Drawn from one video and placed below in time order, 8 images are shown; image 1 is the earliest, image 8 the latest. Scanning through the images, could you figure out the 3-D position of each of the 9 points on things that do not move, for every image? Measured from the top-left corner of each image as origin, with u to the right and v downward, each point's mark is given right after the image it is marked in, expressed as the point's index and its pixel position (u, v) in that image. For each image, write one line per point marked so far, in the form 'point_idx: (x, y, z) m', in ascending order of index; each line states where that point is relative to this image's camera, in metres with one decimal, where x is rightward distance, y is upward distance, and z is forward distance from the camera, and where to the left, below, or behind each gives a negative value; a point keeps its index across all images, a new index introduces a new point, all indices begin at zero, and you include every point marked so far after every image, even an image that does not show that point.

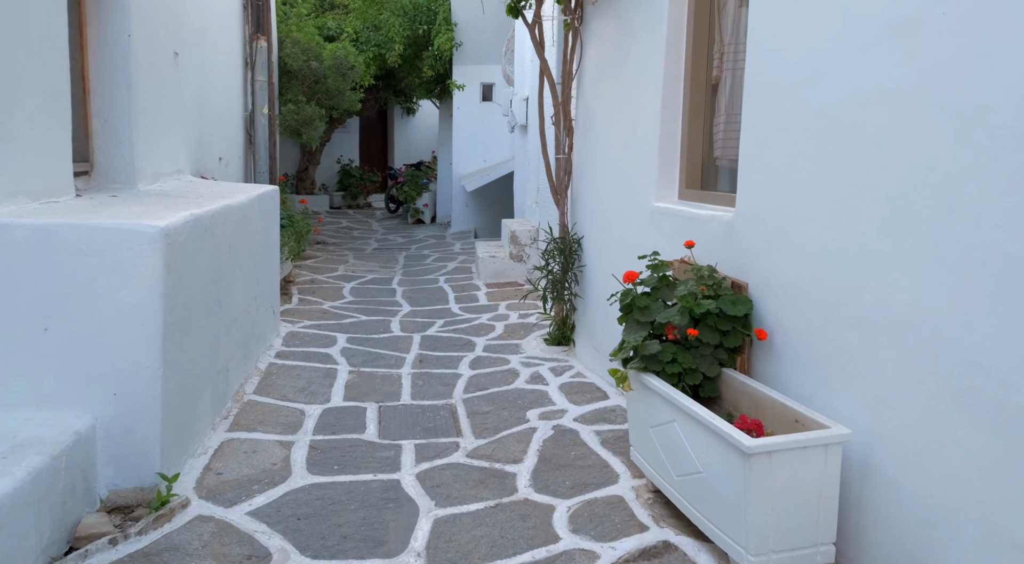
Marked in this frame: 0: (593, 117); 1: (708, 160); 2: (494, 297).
0: (+0.6, +1.1, +5.8) m
1: (+1.0, +0.6, +4.5) m
2: (-0.2, -0.2, +8.6) m
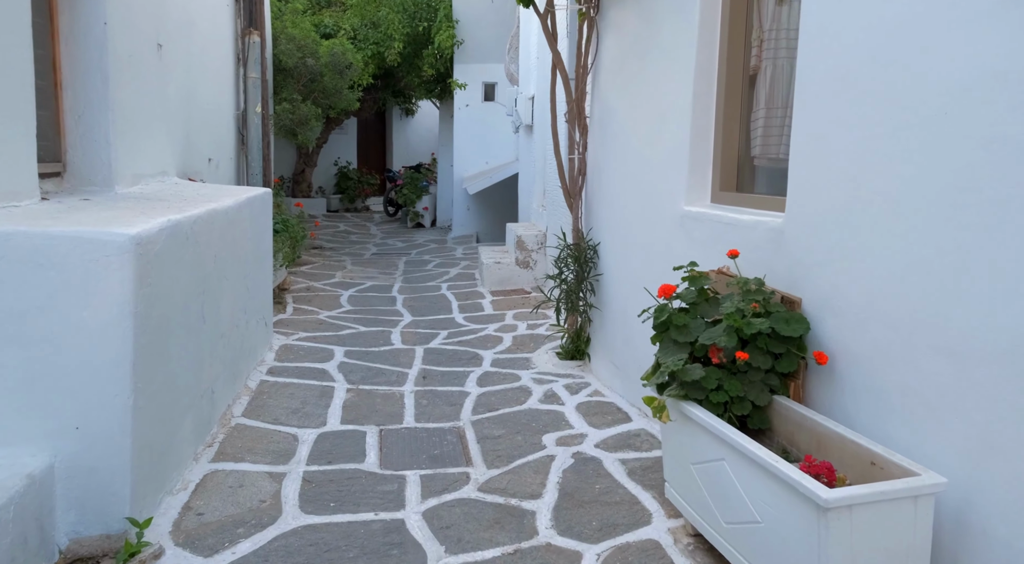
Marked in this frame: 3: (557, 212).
0: (+0.6, +1.1, +5.4) m
1: (+1.1, +0.6, +4.0) m
2: (-0.1, -0.2, +8.1) m
3: (+0.4, +0.6, +7.7) m
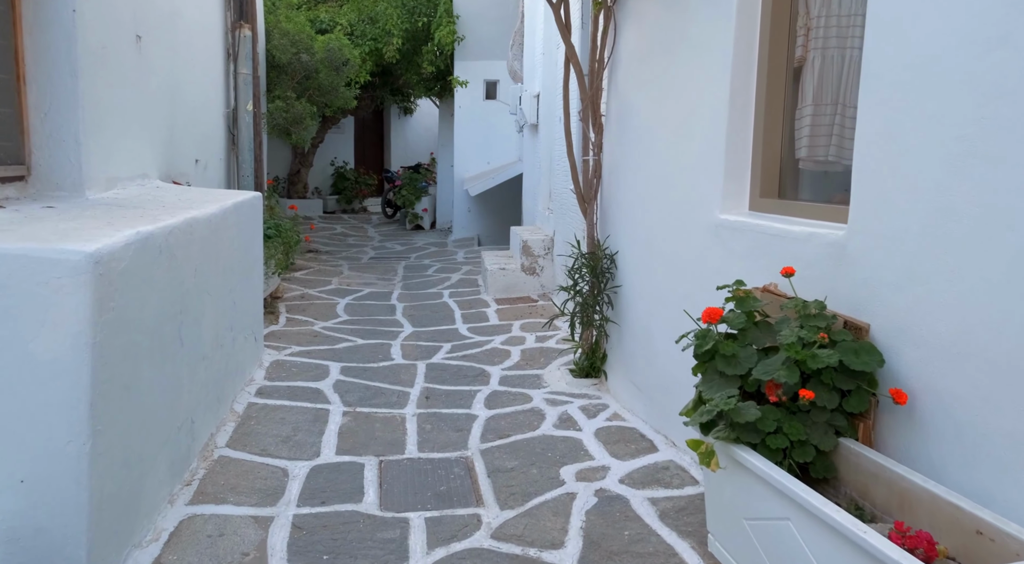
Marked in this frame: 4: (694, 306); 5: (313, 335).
0: (+0.7, +1.0, +4.9) m
1: (+1.2, +0.5, +3.6) m
2: (-0.1, -0.3, +7.7) m
3: (+0.5, +0.6, +7.3) m
4: (+0.8, -0.1, +4.0) m
5: (-1.6, -0.4, +6.9) m
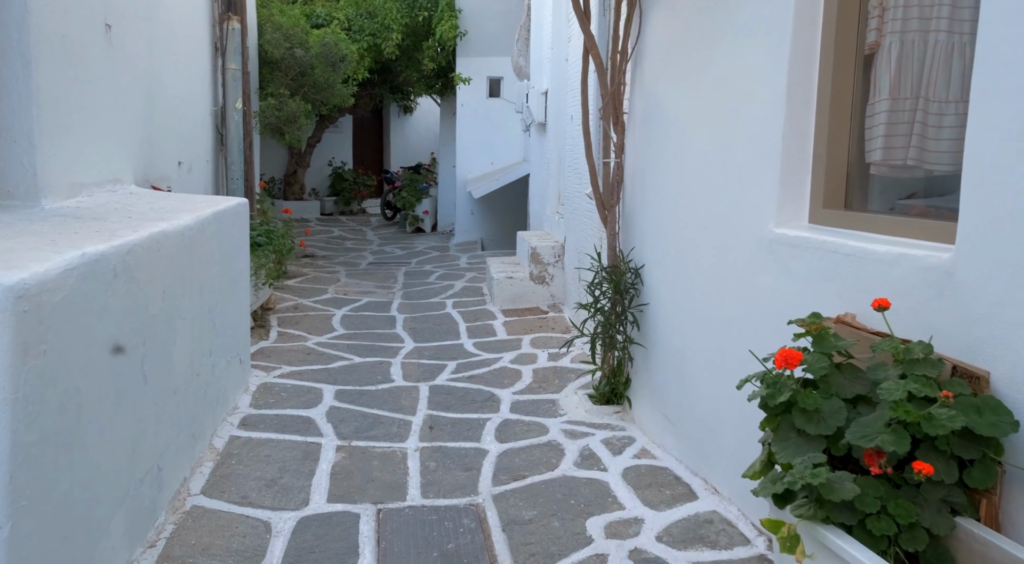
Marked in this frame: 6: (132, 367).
0: (+0.8, +0.9, +4.4) m
1: (+1.2, +0.4, +3.1) m
2: (0.0, -0.4, +7.1) m
3: (+0.5, +0.5, +6.7) m
4: (+0.9, -0.2, +3.4) m
5: (-1.5, -0.5, +6.3) m
6: (-1.3, -0.3, +3.0) m
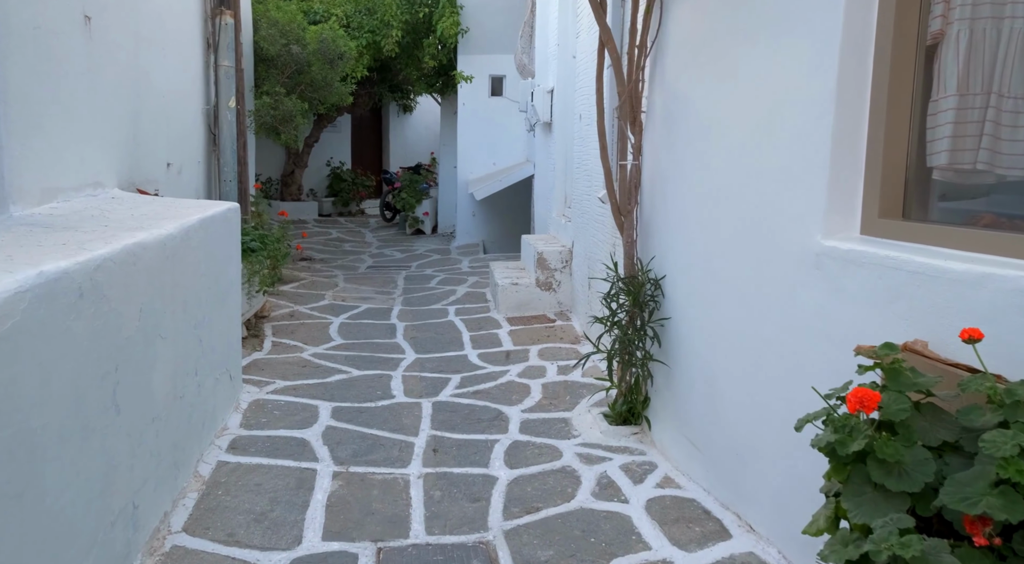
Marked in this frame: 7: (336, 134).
0: (+0.8, +0.8, +4.1) m
1: (+1.3, +0.4, +2.7) m
2: (+0.1, -0.4, +6.8) m
3: (+0.6, +0.4, +6.4) m
4: (+1.0, -0.3, +3.1) m
5: (-1.5, -0.6, +6.0) m
6: (-1.3, -0.4, +2.6) m
7: (-3.5, +2.9, +16.9) m
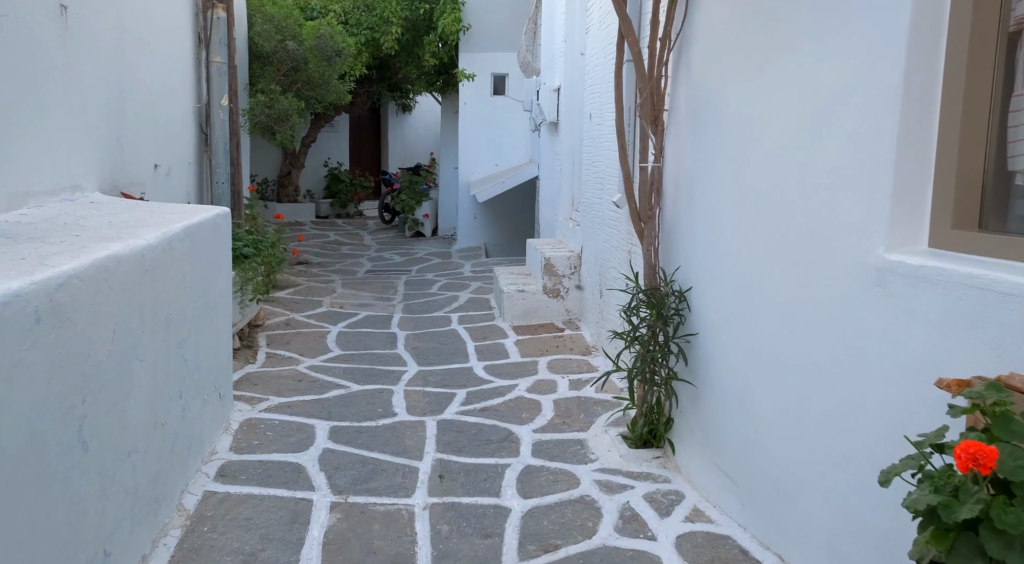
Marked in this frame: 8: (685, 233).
0: (+0.9, +0.8, +3.7) m
1: (+1.4, +0.3, +2.4) m
2: (+0.1, -0.5, +6.5) m
3: (+0.6, +0.3, +6.0) m
4: (+1.0, -0.3, +2.7) m
5: (-1.4, -0.6, +5.6) m
6: (-1.2, -0.4, +2.3) m
7: (-3.4, +2.9, +16.5) m
8: (+0.8, +0.2, +4.0) m
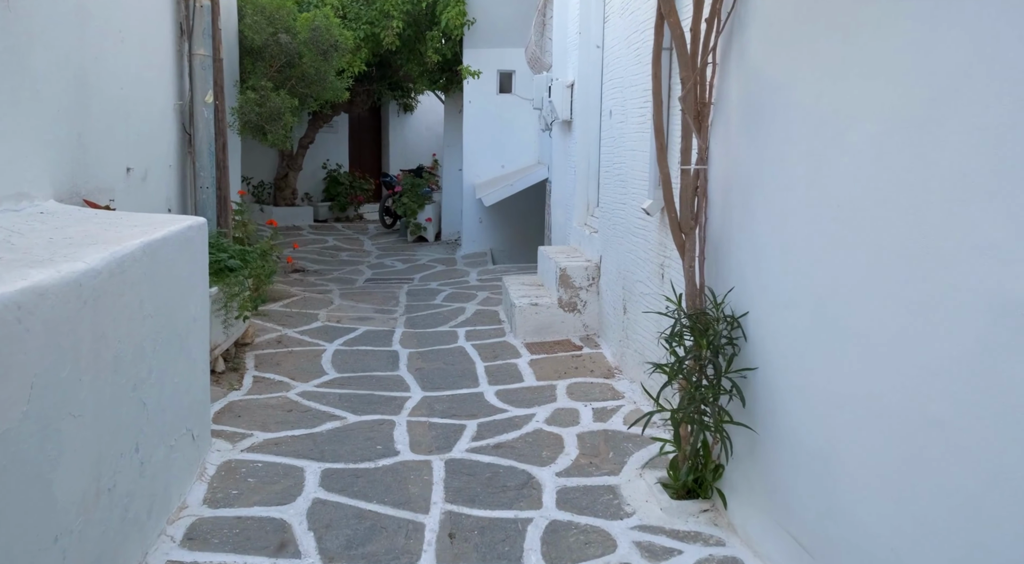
0: (+1.0, +0.7, +3.1) m
1: (+1.4, +0.2, +1.8) m
2: (+0.2, -0.6, +5.8) m
3: (+0.7, +0.3, +5.4) m
4: (+1.1, -0.4, +2.1) m
5: (-1.3, -0.7, +5.0) m
6: (-1.1, -0.5, +1.7) m
7: (-3.3, +2.8, +15.9) m
8: (+0.9, +0.1, +3.4) m
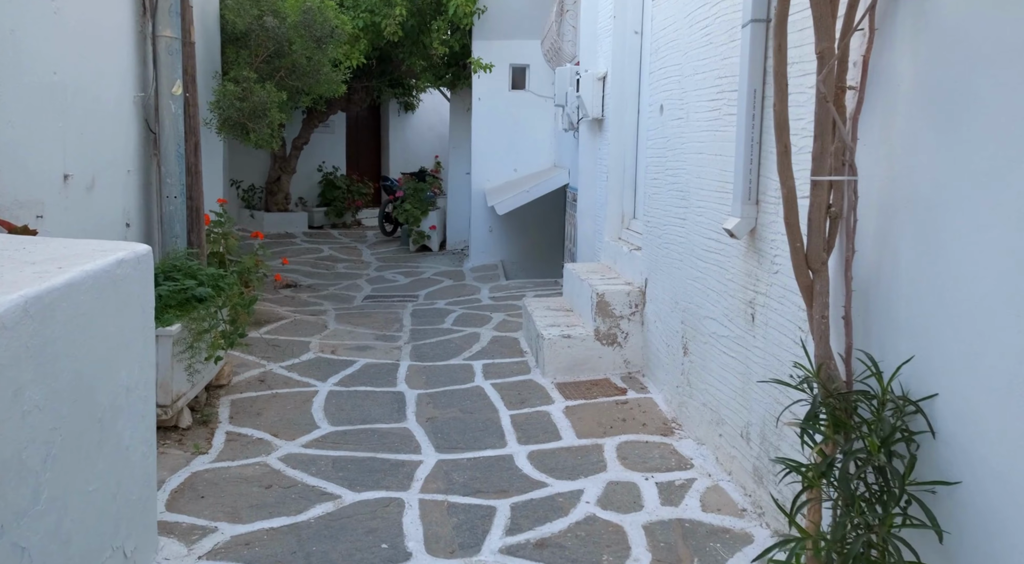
0: (+1.2, +0.5, +2.0) m
1: (+1.6, 0.0, +0.7) m
2: (+0.4, -0.8, +4.8) m
3: (+0.9, +0.1, +4.3) m
4: (+1.3, -0.6, +1.1) m
5: (-1.1, -0.9, +3.9) m
6: (-0.9, -0.7, +0.6) m
7: (-3.2, +2.6, +14.8) m
8: (+1.1, 0.0, +2.3) m
